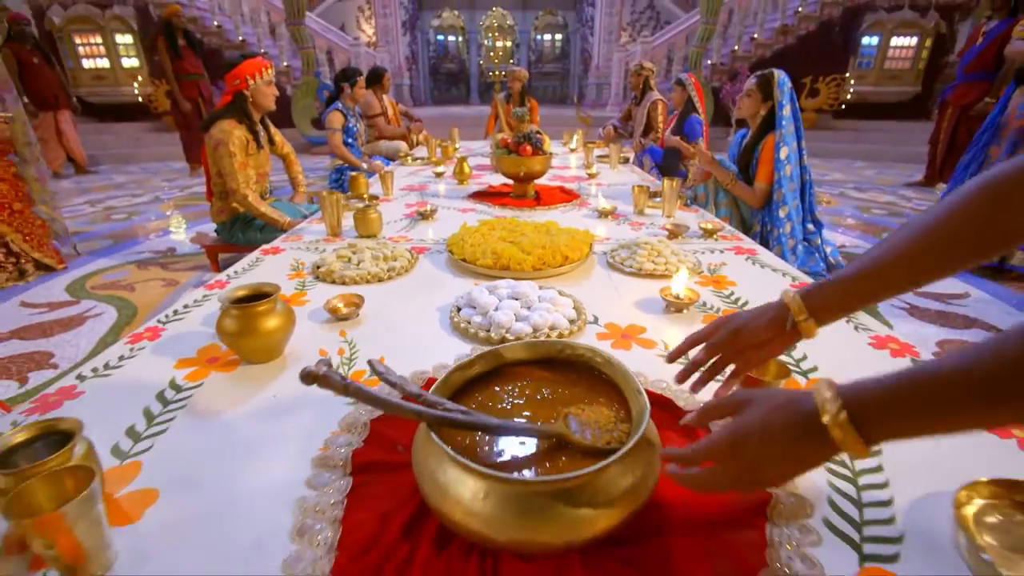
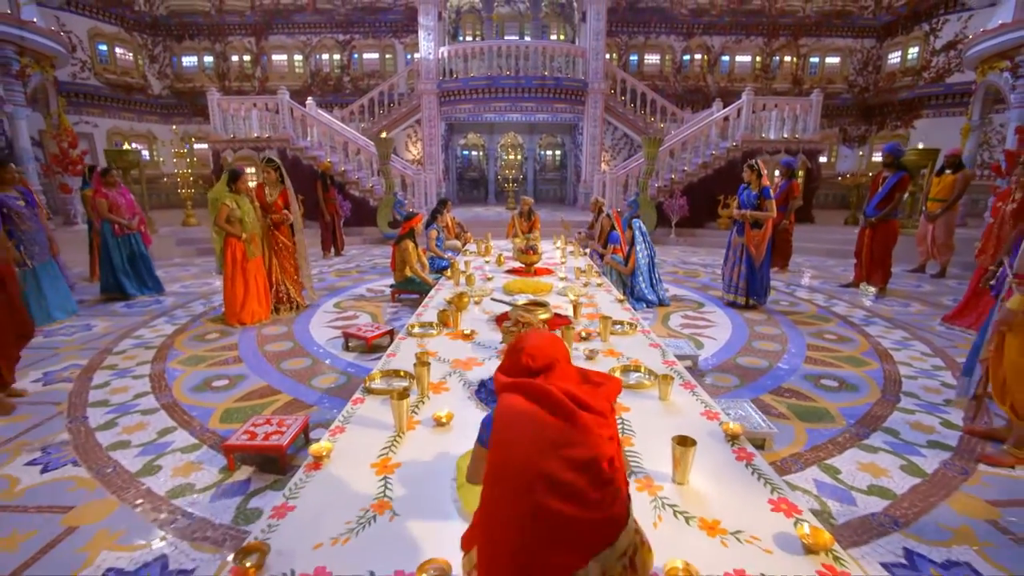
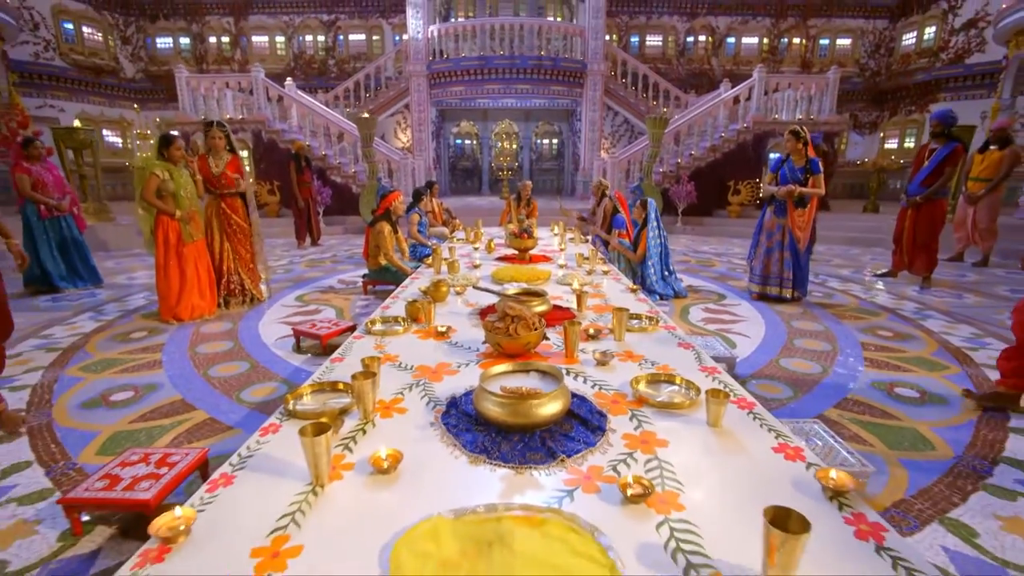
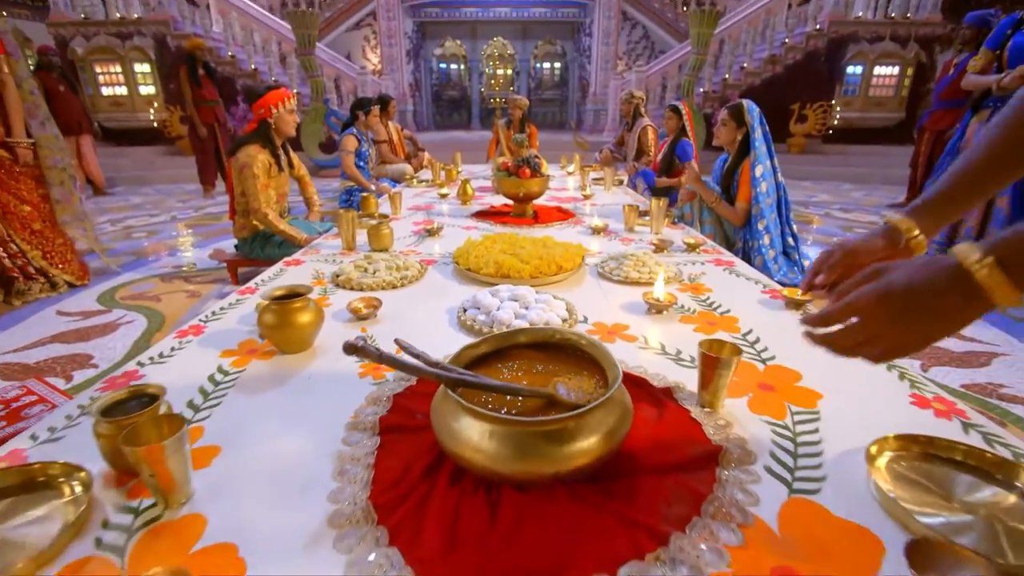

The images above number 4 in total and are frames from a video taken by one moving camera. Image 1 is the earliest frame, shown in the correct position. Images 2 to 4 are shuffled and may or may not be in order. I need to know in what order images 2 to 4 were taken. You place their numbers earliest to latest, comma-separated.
4, 3, 2
